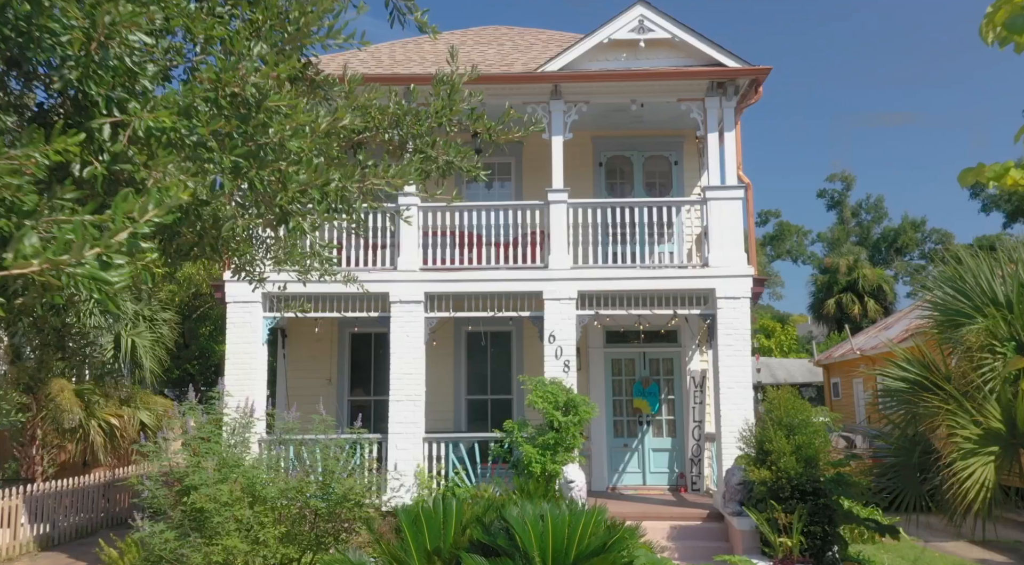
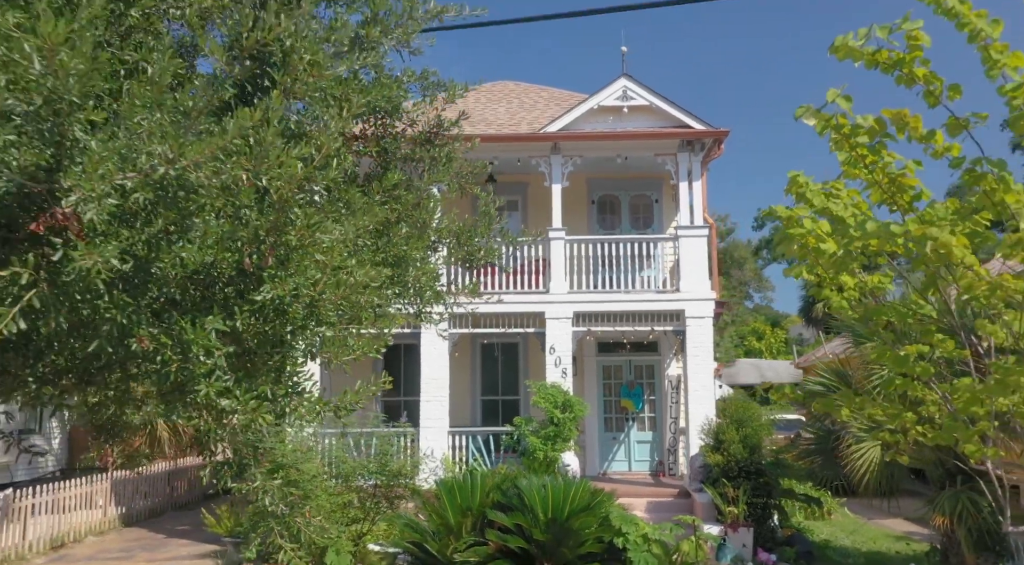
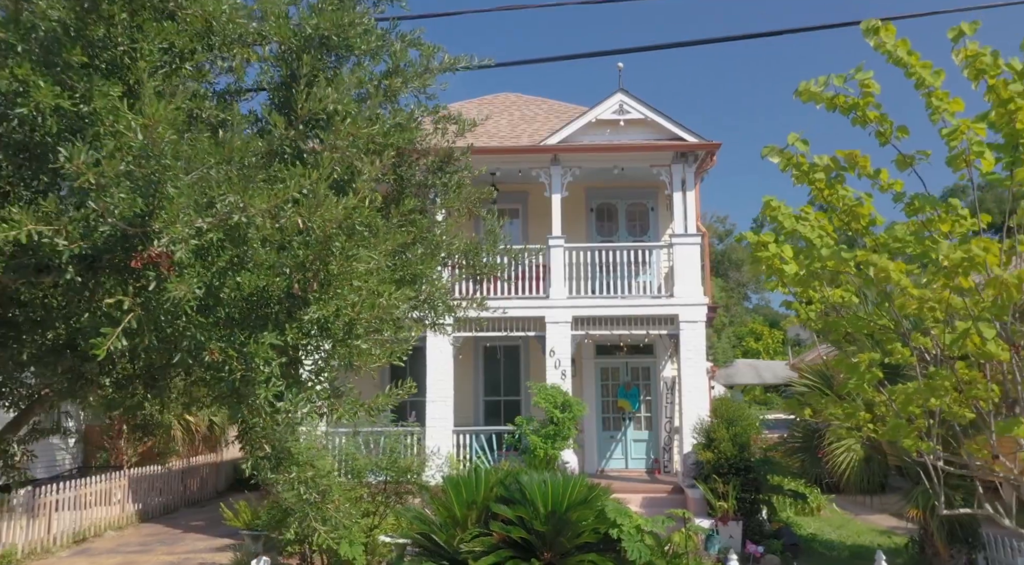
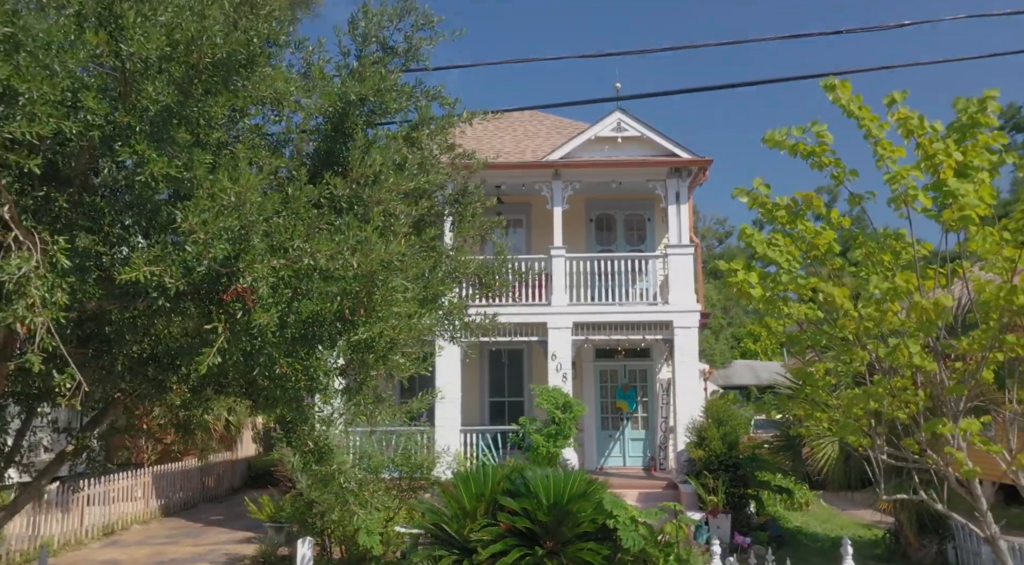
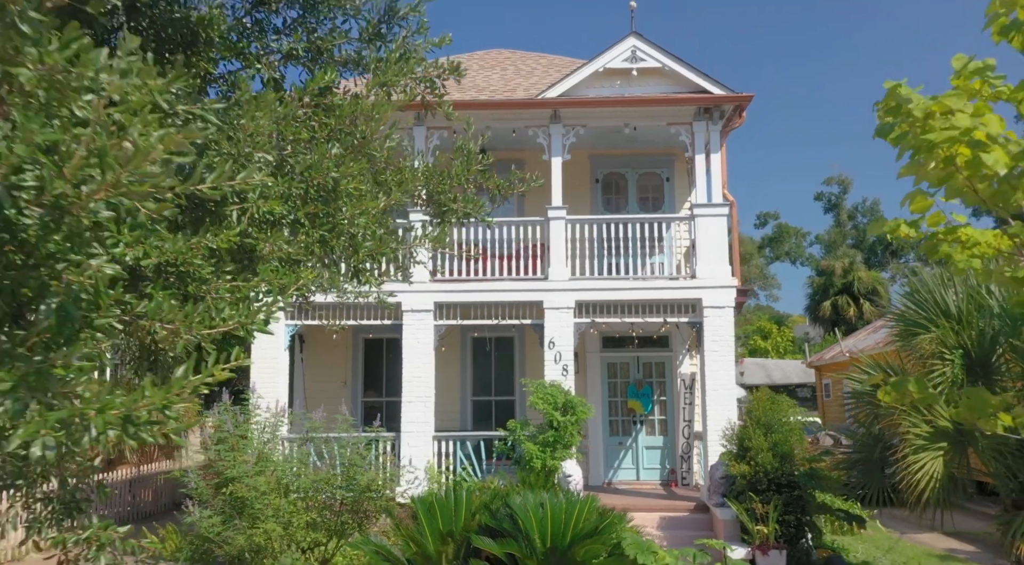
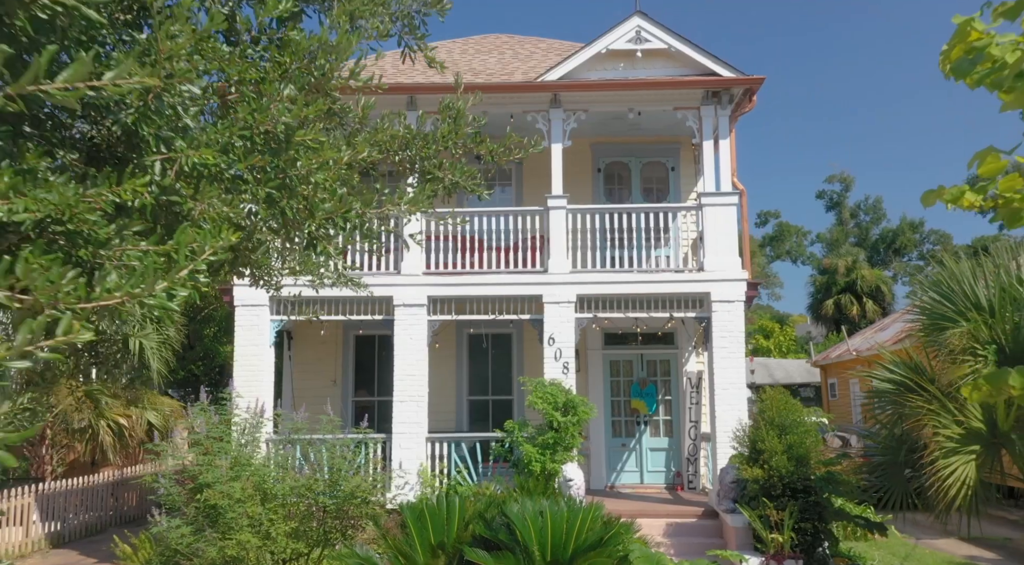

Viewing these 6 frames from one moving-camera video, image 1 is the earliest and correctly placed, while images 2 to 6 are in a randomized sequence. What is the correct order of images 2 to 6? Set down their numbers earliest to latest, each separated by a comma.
6, 5, 2, 3, 4
